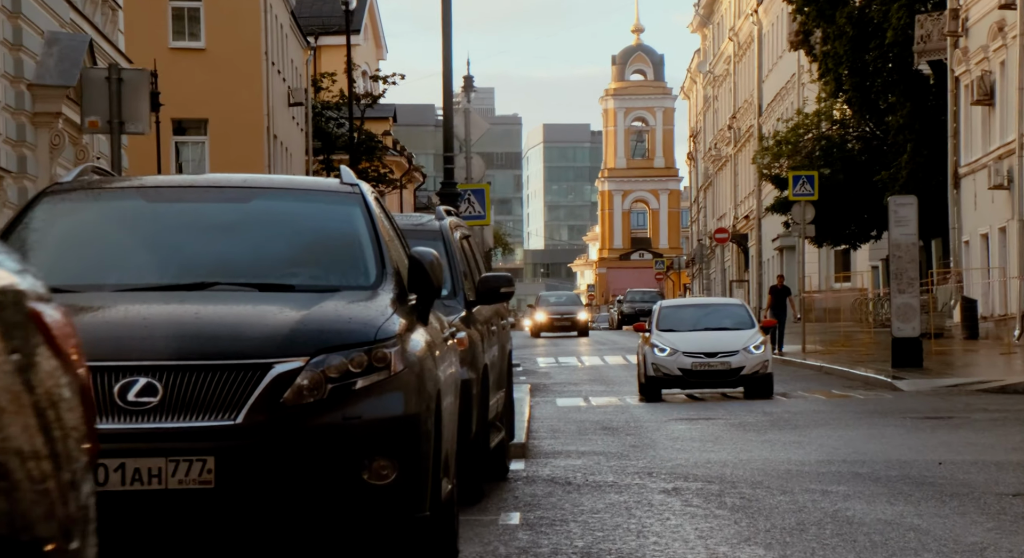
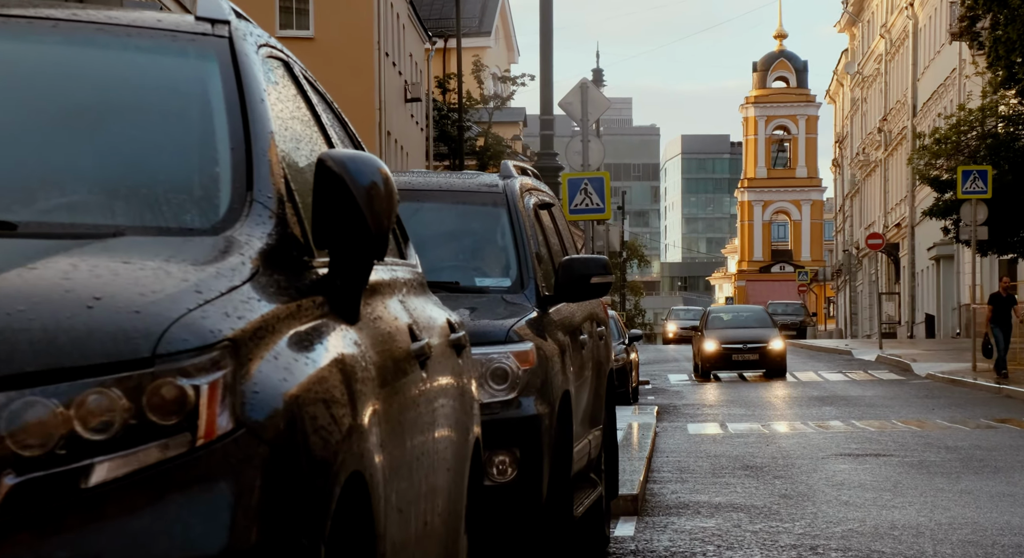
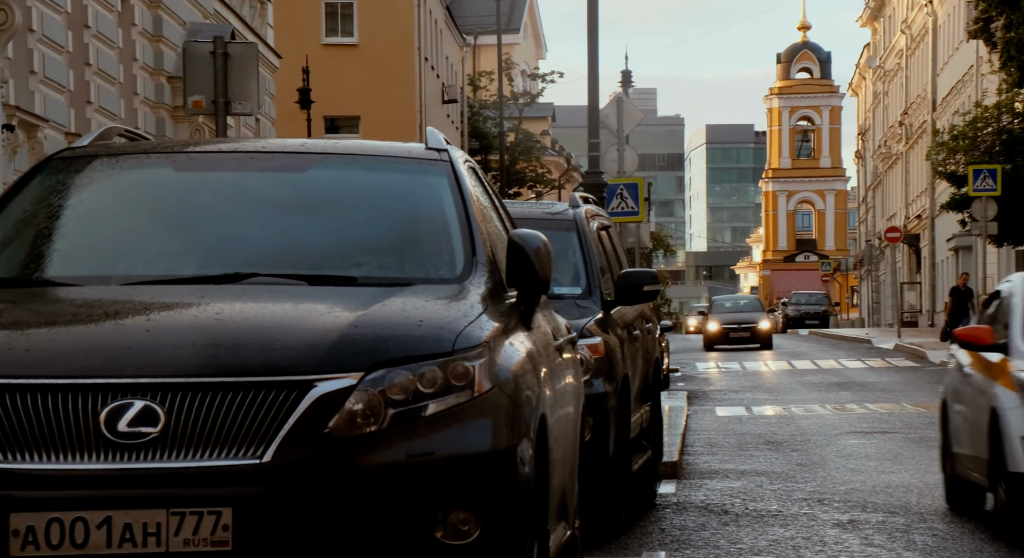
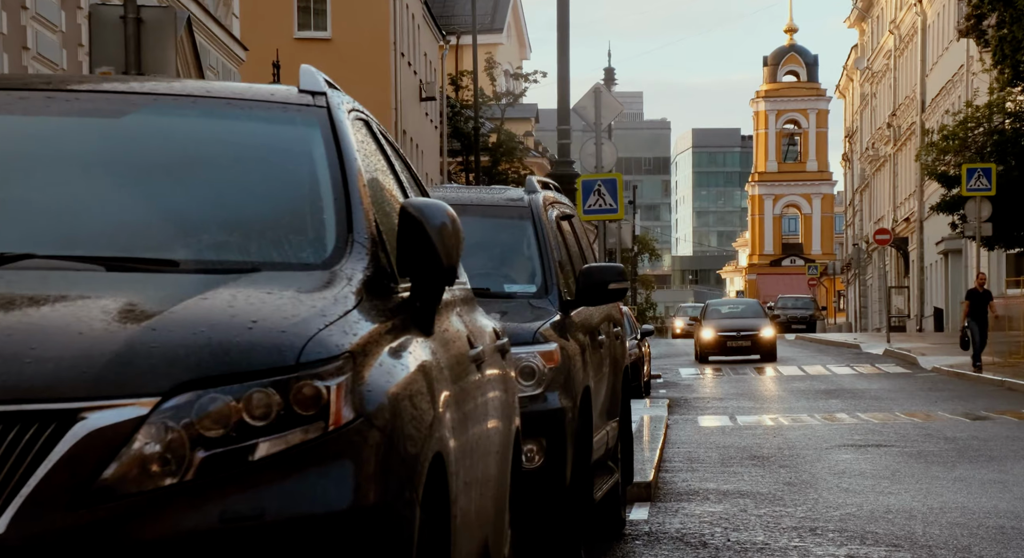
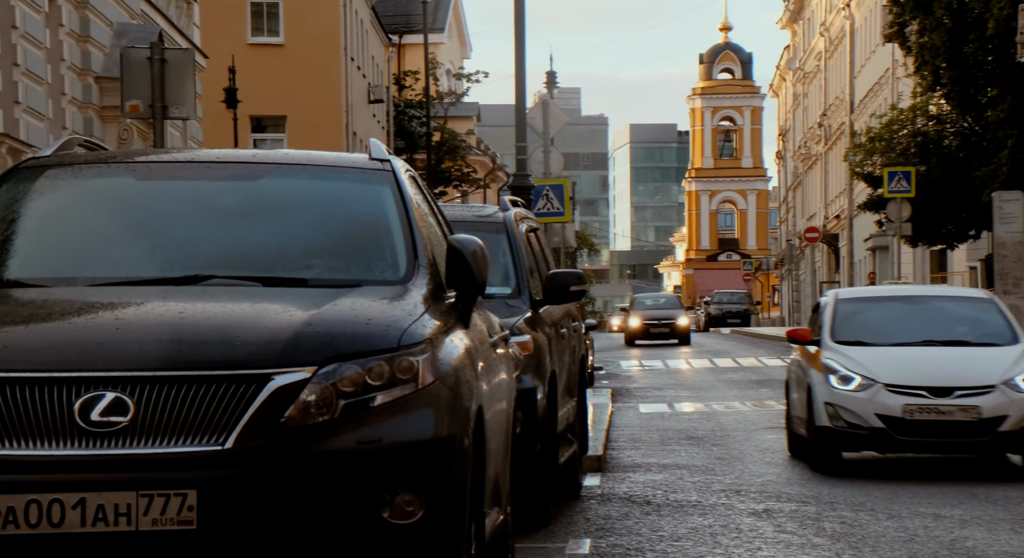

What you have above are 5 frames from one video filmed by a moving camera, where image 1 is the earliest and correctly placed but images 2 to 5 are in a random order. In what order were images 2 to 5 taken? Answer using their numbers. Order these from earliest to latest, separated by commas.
5, 3, 4, 2
